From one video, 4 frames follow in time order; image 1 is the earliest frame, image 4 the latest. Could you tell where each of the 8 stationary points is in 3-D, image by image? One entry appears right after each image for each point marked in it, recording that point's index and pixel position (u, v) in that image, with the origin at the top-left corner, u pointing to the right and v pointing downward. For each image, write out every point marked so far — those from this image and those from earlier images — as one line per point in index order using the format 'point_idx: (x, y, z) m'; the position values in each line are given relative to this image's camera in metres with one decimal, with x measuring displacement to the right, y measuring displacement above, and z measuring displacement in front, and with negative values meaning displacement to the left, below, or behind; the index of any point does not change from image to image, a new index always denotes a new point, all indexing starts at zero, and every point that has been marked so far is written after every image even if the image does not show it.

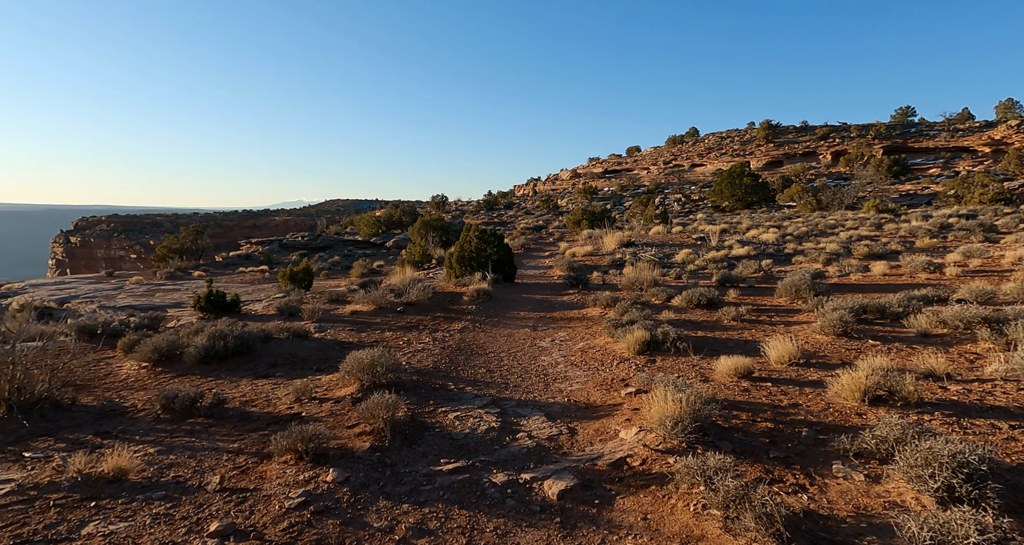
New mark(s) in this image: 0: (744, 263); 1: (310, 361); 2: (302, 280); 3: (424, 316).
0: (+7.6, +0.3, +18.1) m
1: (-2.9, -1.3, +8.0) m
2: (-6.3, -0.3, +16.7) m
3: (-1.9, -1.0, +12.2) m
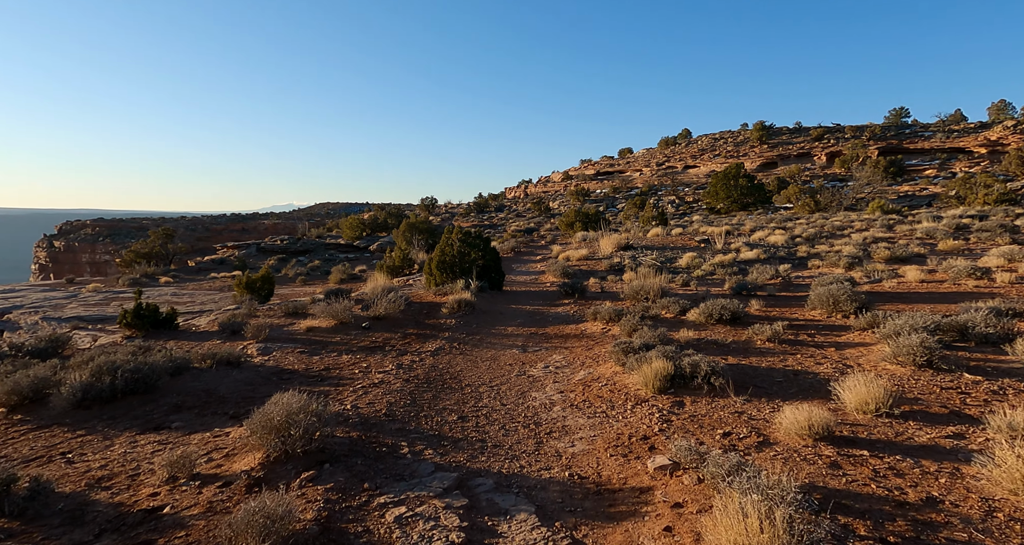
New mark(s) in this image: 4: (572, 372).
0: (+7.2, +0.1, +16.4) m
1: (-3.1, -1.4, +6.1) m
2: (-6.7, -0.5, +14.7) m
3: (-2.2, -1.2, +10.3) m
4: (+0.8, -1.3, +7.4) m
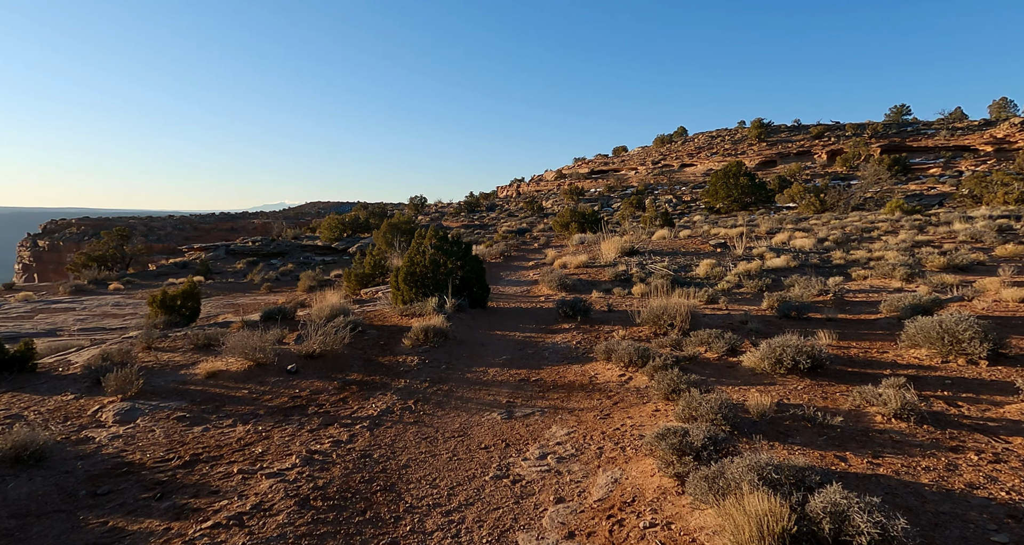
0: (+6.9, -0.2, +13.6) m
1: (-3.3, -1.8, +3.1) m
2: (-7.0, -0.8, +11.7) m
3: (-2.4, -1.5, +7.3) m
4: (+0.6, -1.6, +4.5) m
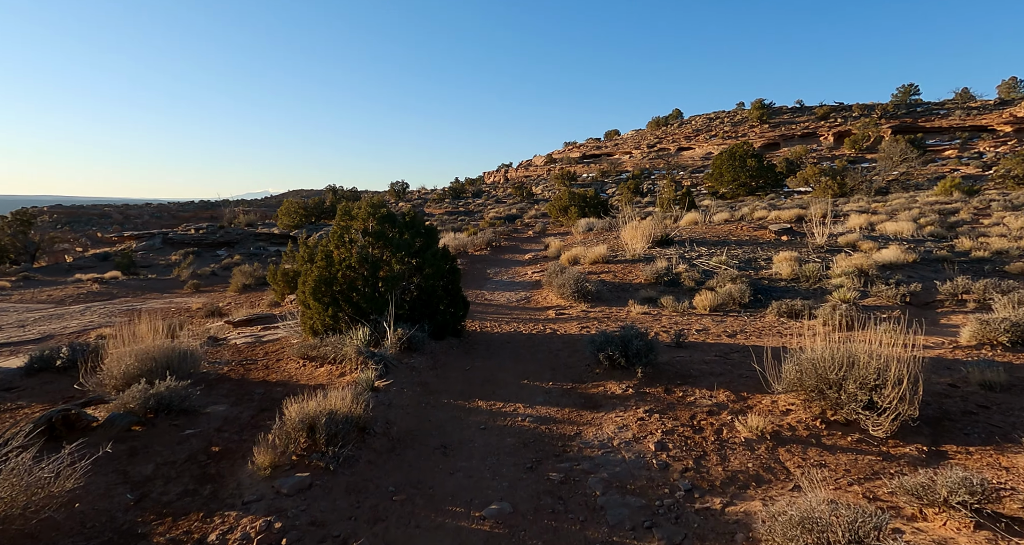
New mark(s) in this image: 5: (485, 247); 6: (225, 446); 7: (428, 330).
0: (+6.8, -0.2, +8.3) m
1: (-3.2, -2.0, -2.3) m
2: (-7.0, -0.9, +6.2) m
3: (-2.4, -1.6, +1.9) m
4: (+0.7, -1.9, -0.9) m
5: (-0.9, +0.8, +17.5) m
6: (-2.2, -1.3, +4.2) m
7: (-1.1, -0.7, +7.2) m
